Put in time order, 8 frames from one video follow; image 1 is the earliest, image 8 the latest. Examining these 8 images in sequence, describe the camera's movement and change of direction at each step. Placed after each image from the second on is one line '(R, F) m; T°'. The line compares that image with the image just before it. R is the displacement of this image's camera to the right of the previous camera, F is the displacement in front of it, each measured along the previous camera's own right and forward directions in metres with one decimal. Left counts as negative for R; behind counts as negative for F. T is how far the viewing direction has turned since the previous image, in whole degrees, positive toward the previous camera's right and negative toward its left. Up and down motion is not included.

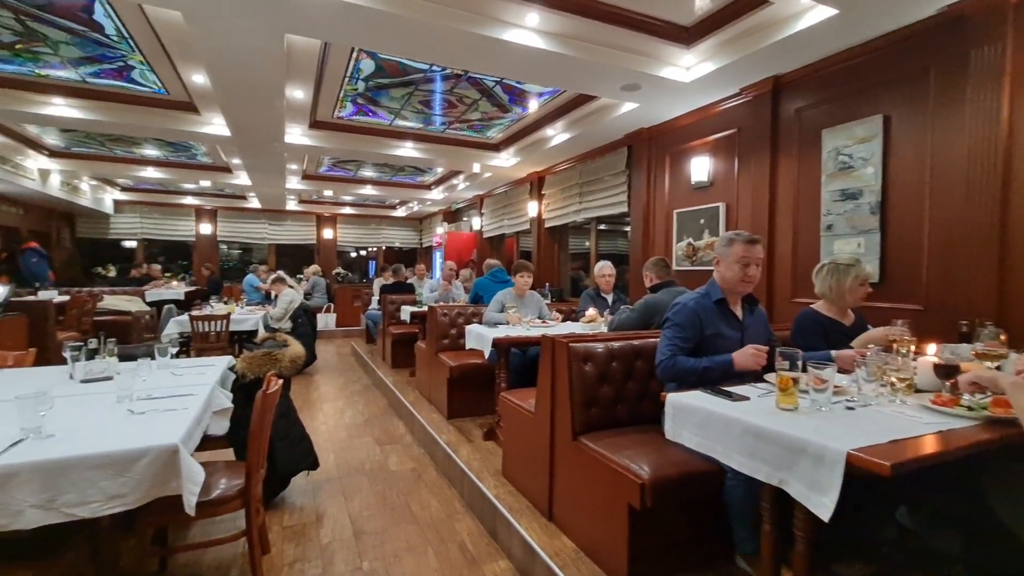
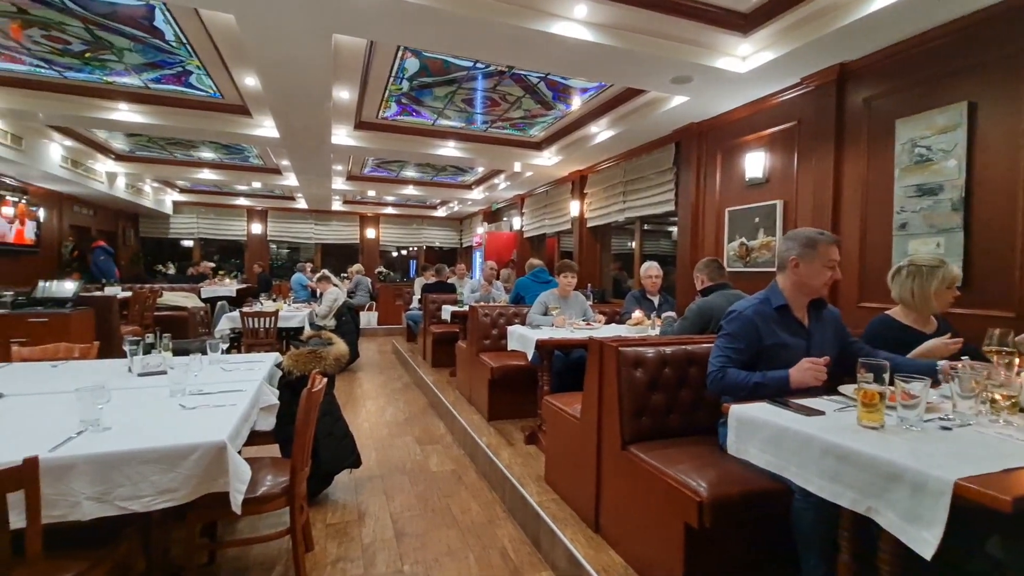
(0.0, +0.1) m; -4°
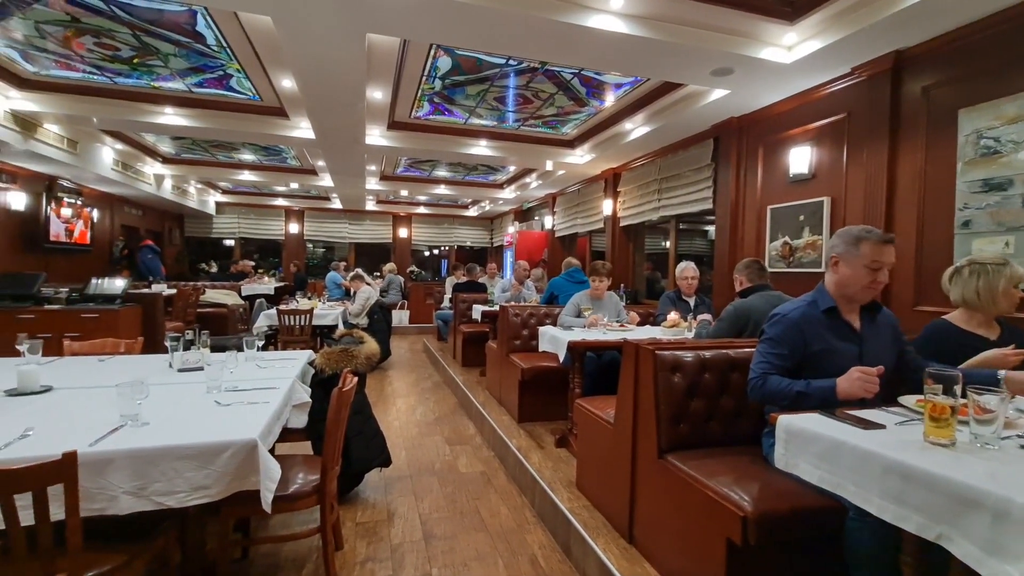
(0.0, +0.1) m; -4°
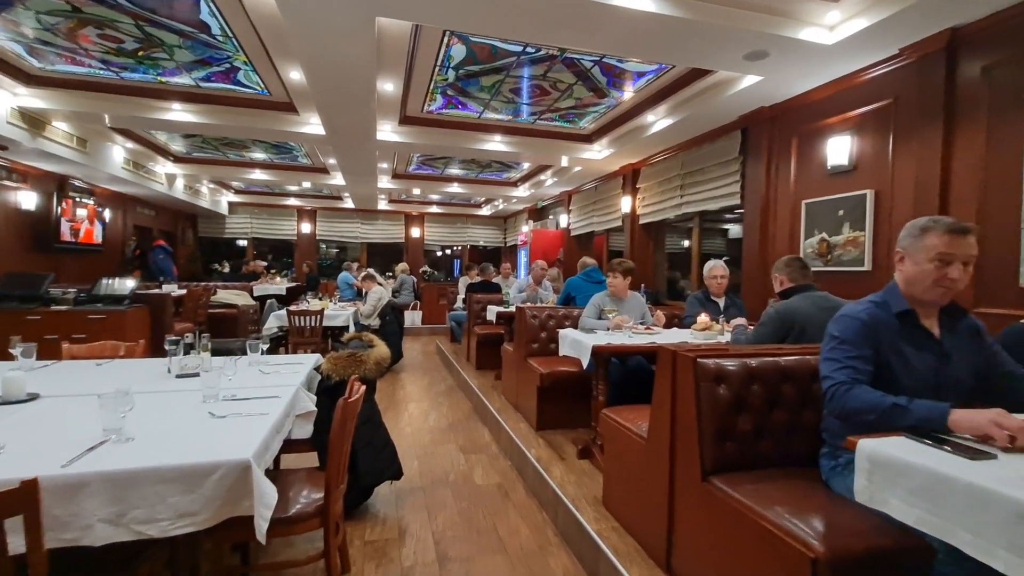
(0.0, +0.2) m; -1°
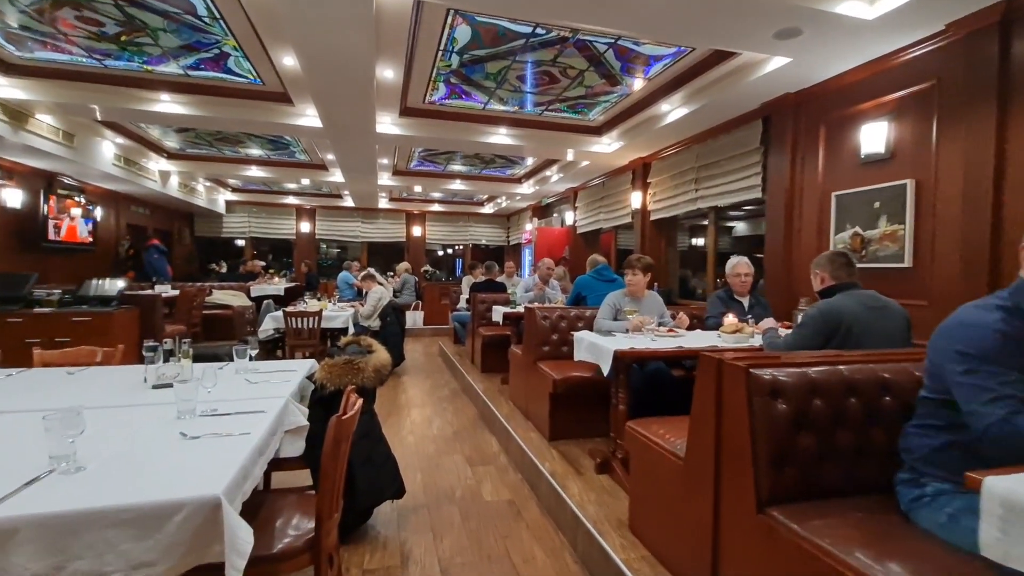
(-0.1, +0.3) m; 0°
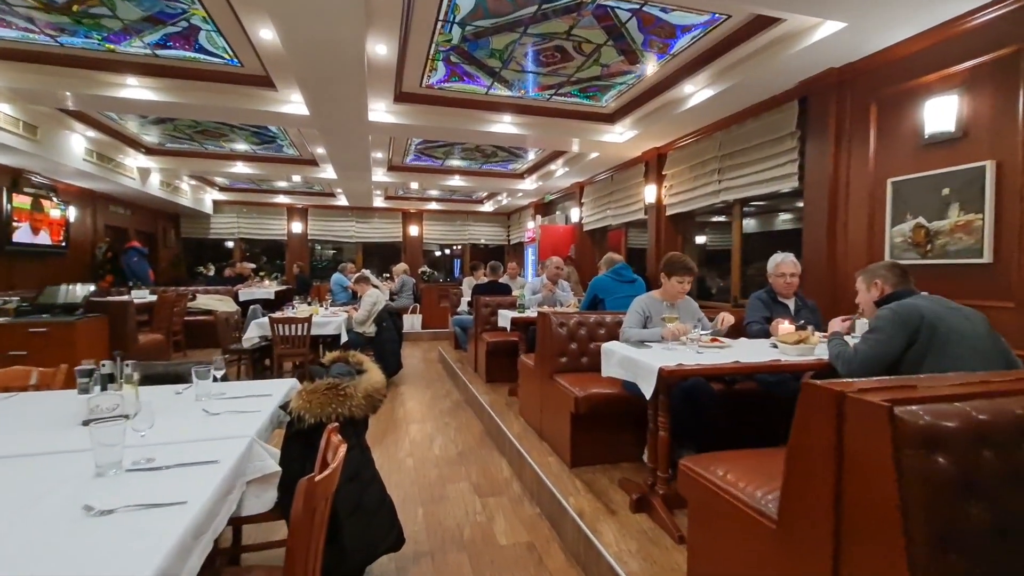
(-0.1, +0.5) m; 0°
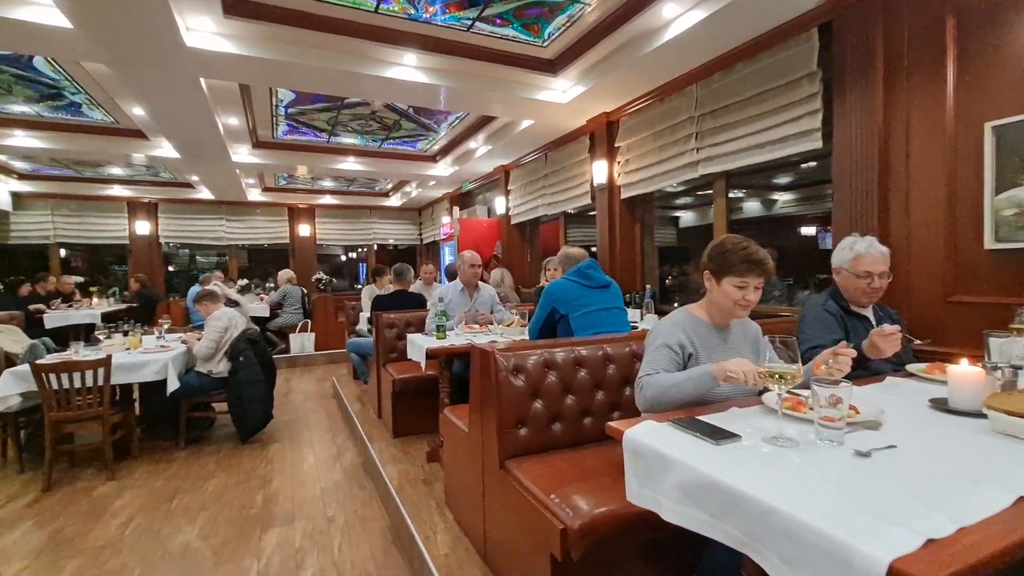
(0.0, +1.4) m; +10°
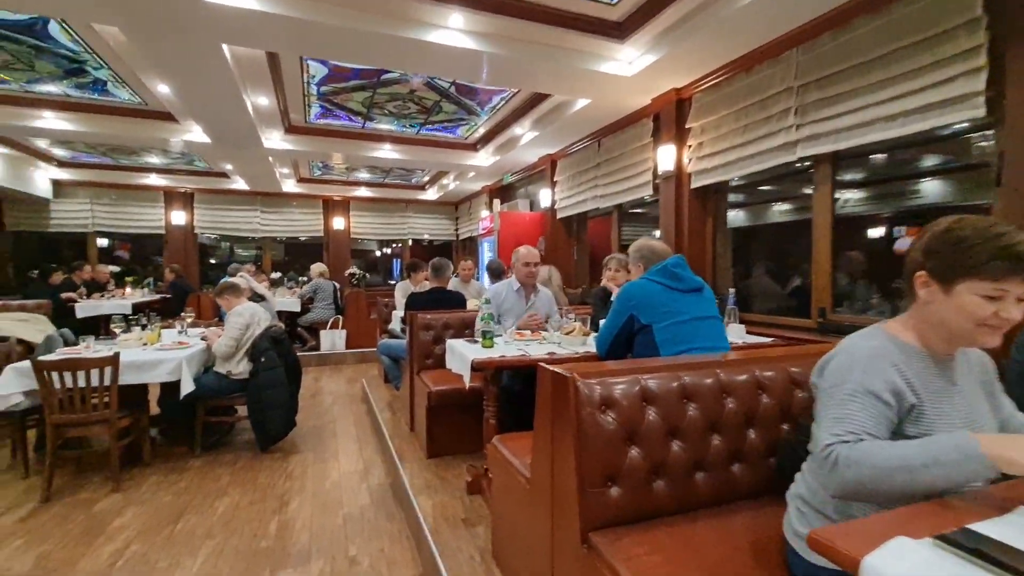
(-0.2, +0.5) m; -4°
